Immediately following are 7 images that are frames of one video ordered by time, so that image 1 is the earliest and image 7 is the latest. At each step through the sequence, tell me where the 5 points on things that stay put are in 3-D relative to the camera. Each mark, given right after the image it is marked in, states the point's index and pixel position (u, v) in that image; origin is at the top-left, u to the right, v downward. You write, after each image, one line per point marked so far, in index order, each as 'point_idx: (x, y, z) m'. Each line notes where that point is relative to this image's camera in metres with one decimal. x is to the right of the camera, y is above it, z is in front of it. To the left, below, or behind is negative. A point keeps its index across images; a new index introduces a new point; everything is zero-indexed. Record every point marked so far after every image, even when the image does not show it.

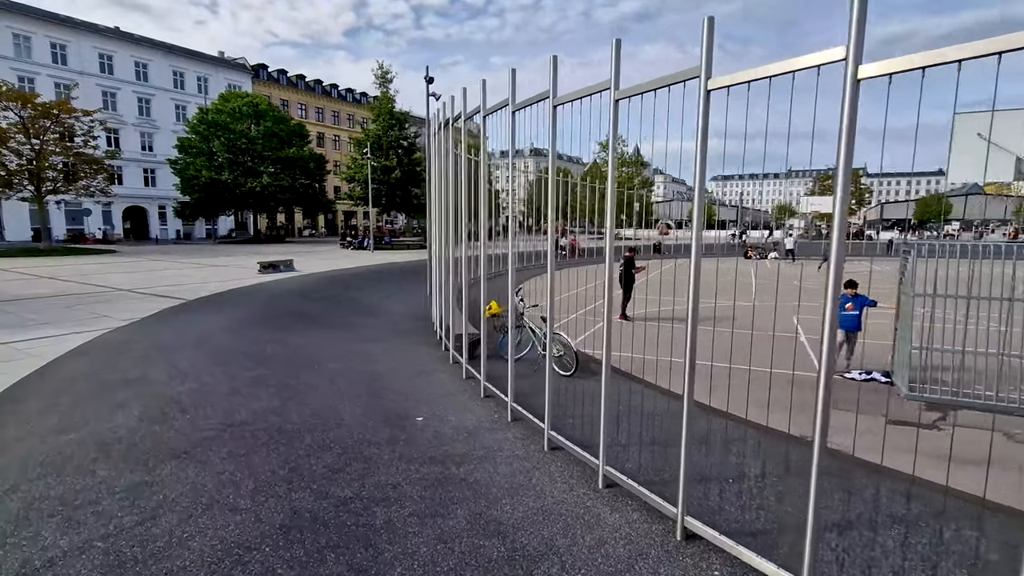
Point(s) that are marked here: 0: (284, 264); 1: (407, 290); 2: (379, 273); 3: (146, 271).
0: (-7.0, +0.7, +16.2) m
1: (-2.3, 0.0, +12.5) m
2: (-3.9, +0.4, +16.1) m
3: (-12.4, +0.6, +17.3) m
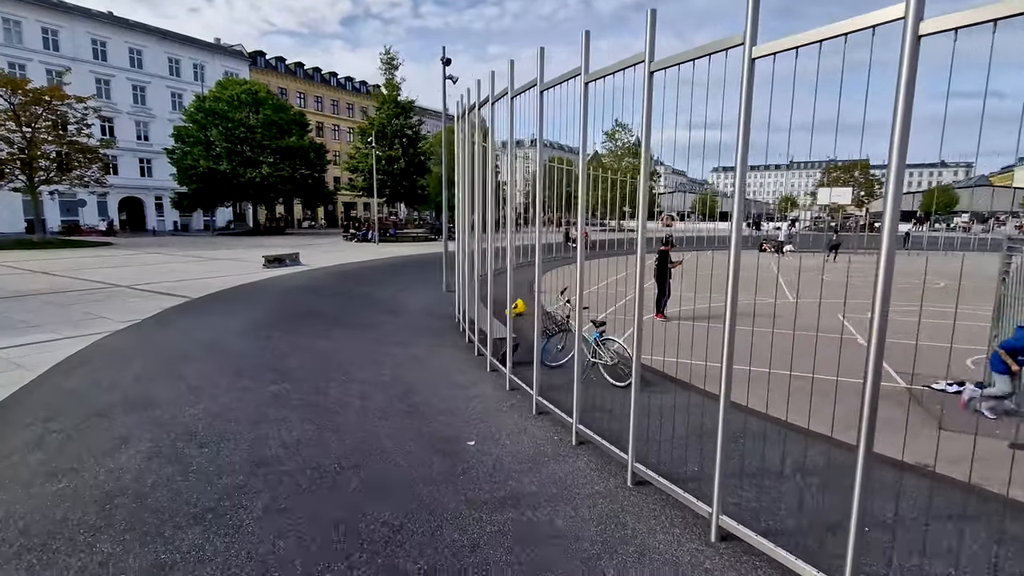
0: (-6.6, +0.9, +15.6) m
1: (-1.9, +0.1, +12.0) m
2: (-3.5, +0.6, +15.5) m
3: (-12.0, +0.8, +16.7) m
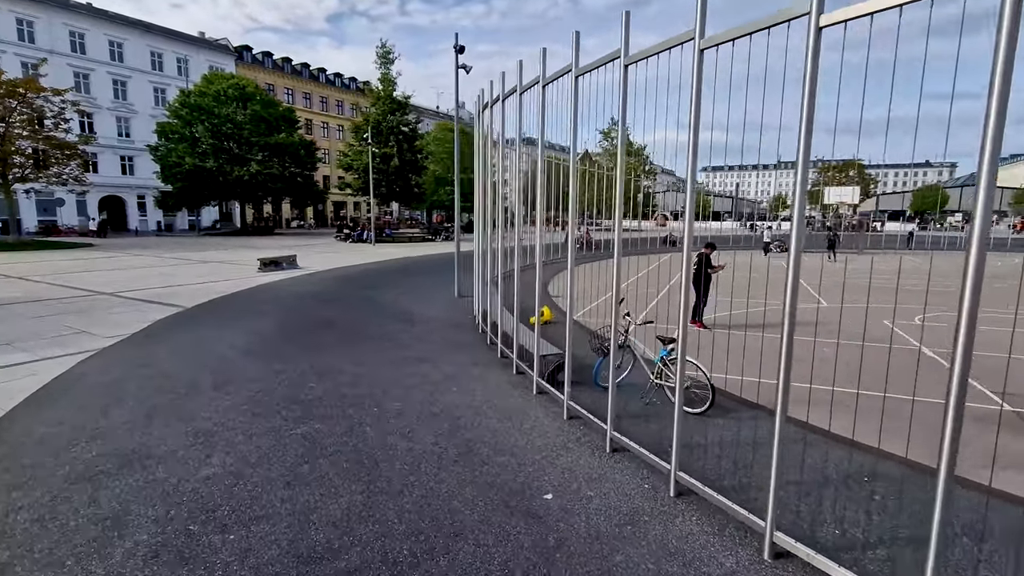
0: (-6.5, +0.8, +14.8) m
1: (-1.7, 0.0, +11.3) m
2: (-3.3, +0.5, +14.8) m
3: (-11.9, +0.6, +15.8) m
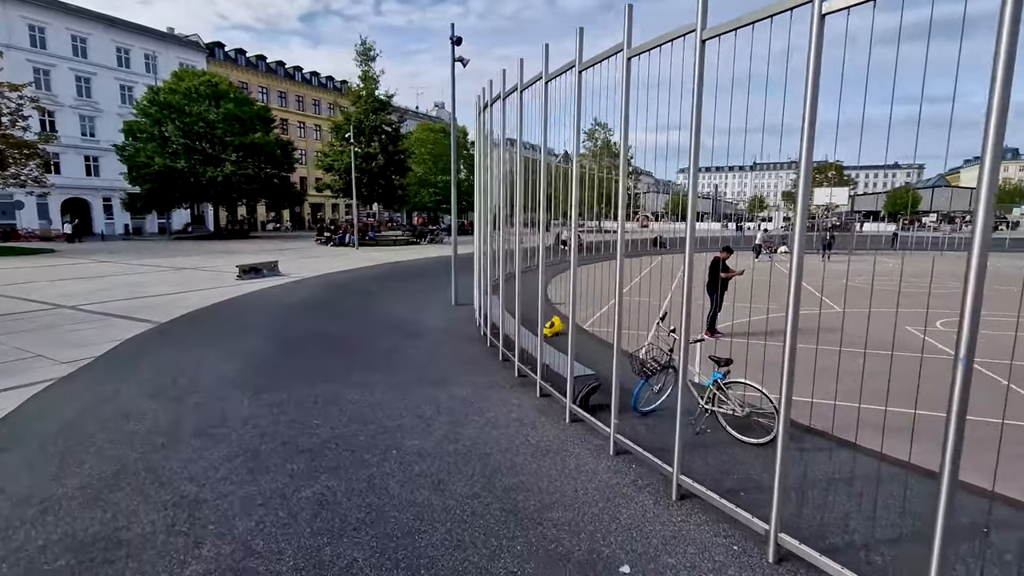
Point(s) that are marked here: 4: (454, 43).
0: (-6.7, +0.6, +14.0) m
1: (-1.8, -0.2, +10.8) m
2: (-3.6, +0.4, +14.2) m
3: (-12.1, +0.4, +14.8) m
4: (-0.9, +3.8, +8.0) m
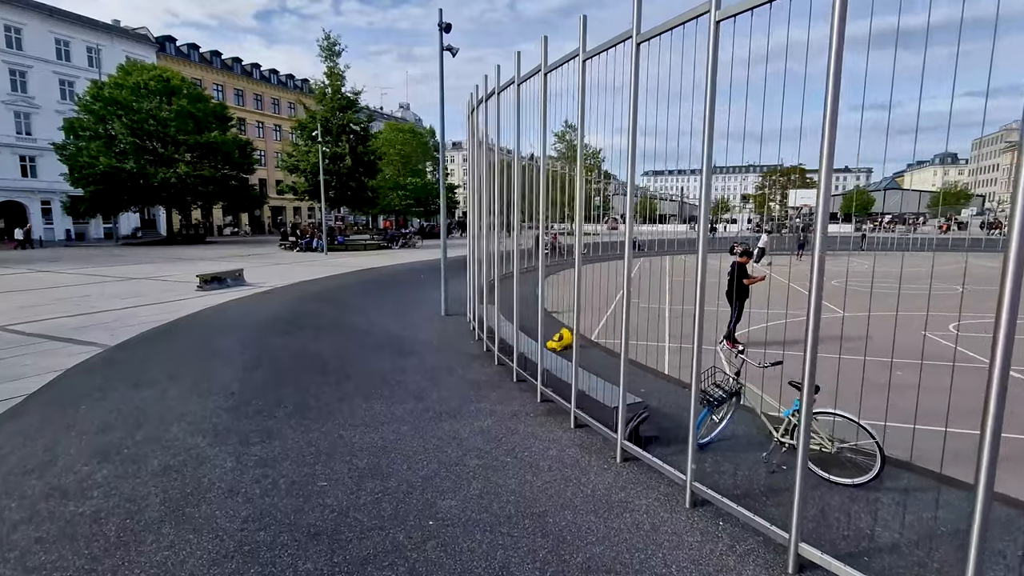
0: (-7.1, +0.3, +13.0) m
1: (-2.0, -0.3, +10.0) m
2: (-4.0, +0.2, +13.3) m
3: (-12.6, +0.1, +13.4) m
4: (-1.0, +3.7, +7.4) m
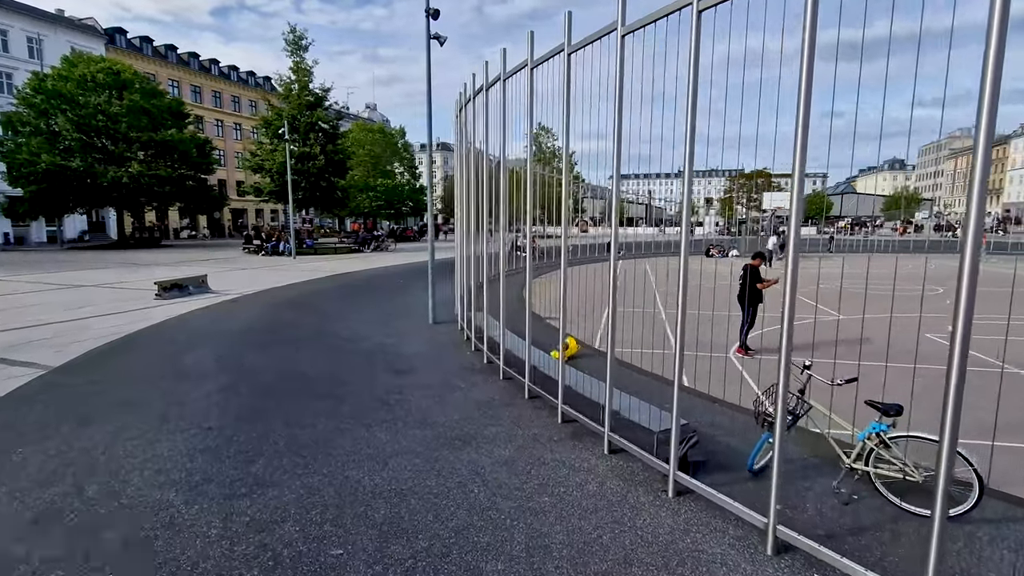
0: (-7.6, +0.1, +12.0) m
1: (-2.2, -0.4, +9.4) m
2: (-4.5, 0.0, +12.6) m
3: (-13.1, -0.1, +12.1) m
4: (-1.1, +3.6, +6.8) m
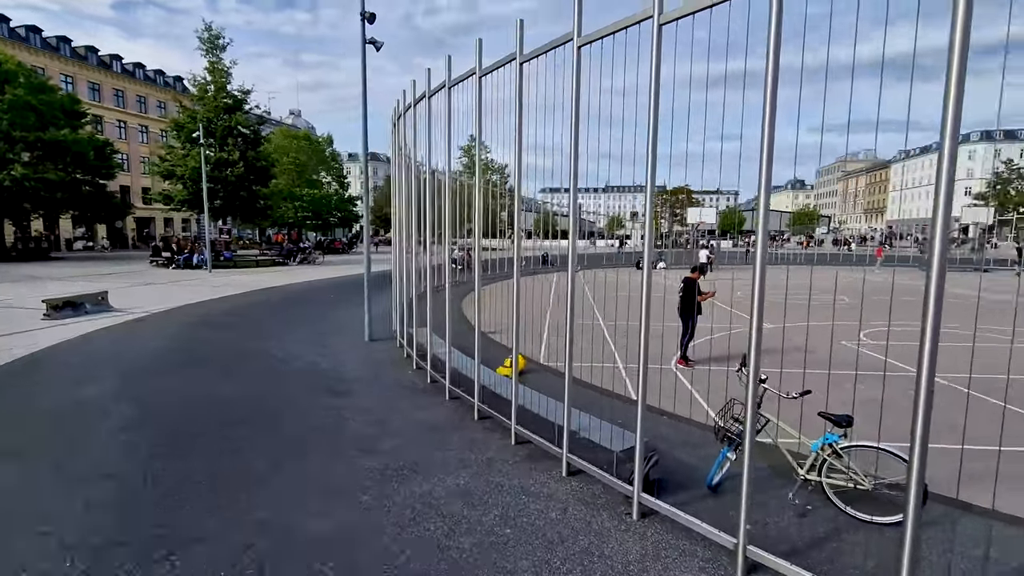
0: (-8.9, -0.2, +10.8) m
1: (-3.3, -0.7, +8.9) m
2: (-6.0, -0.3, +11.7) m
3: (-14.4, -0.6, +10.1) m
4: (-1.9, +3.4, +6.6) m
